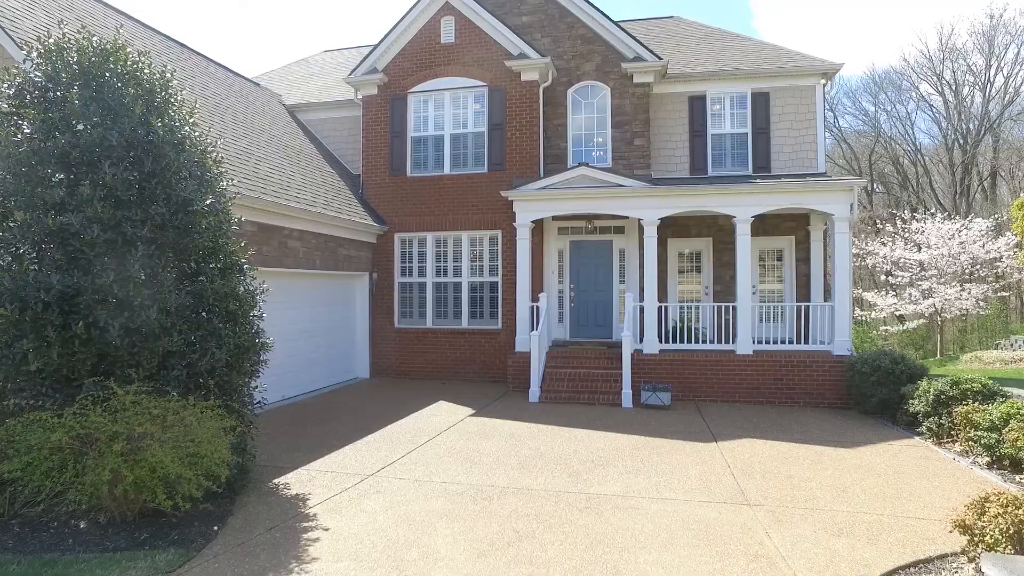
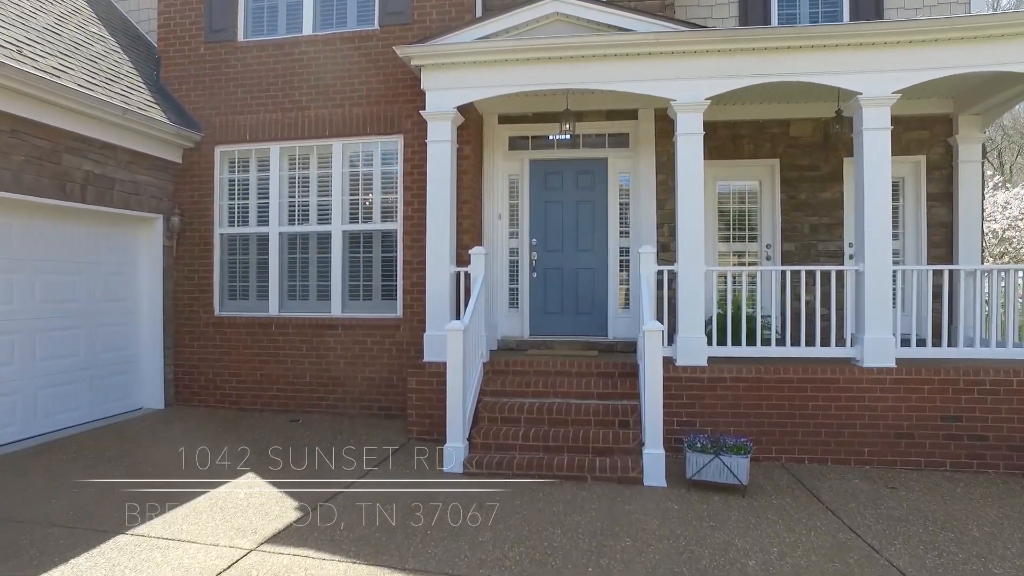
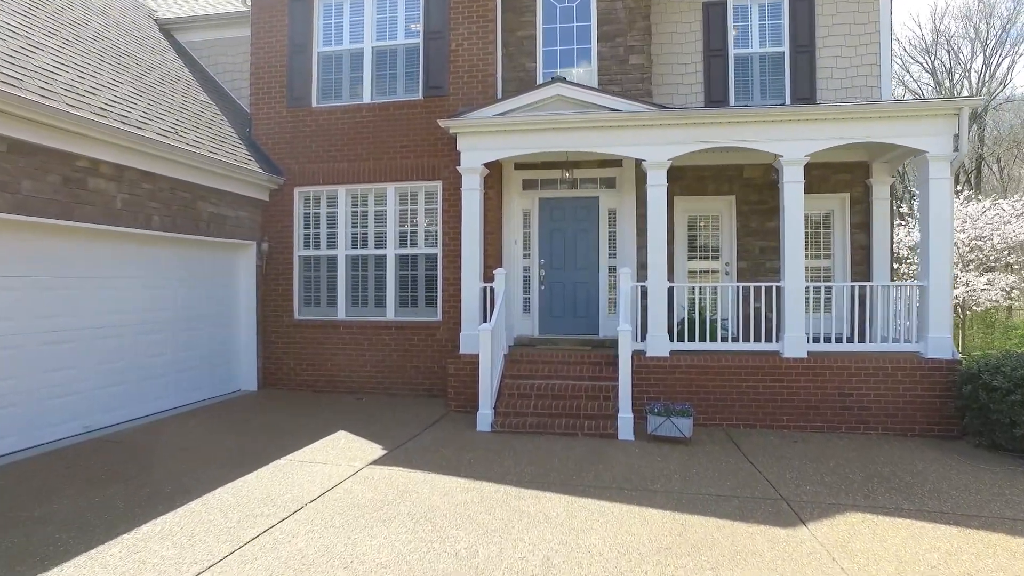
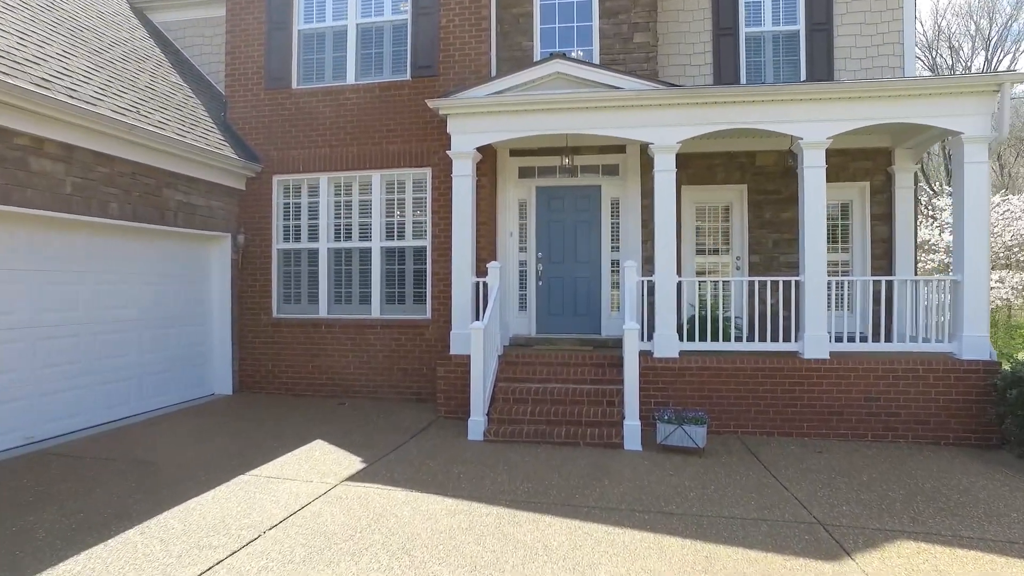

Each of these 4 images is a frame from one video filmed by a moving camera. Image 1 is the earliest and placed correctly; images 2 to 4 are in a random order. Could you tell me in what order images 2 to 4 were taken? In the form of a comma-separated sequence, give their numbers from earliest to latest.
3, 4, 2
